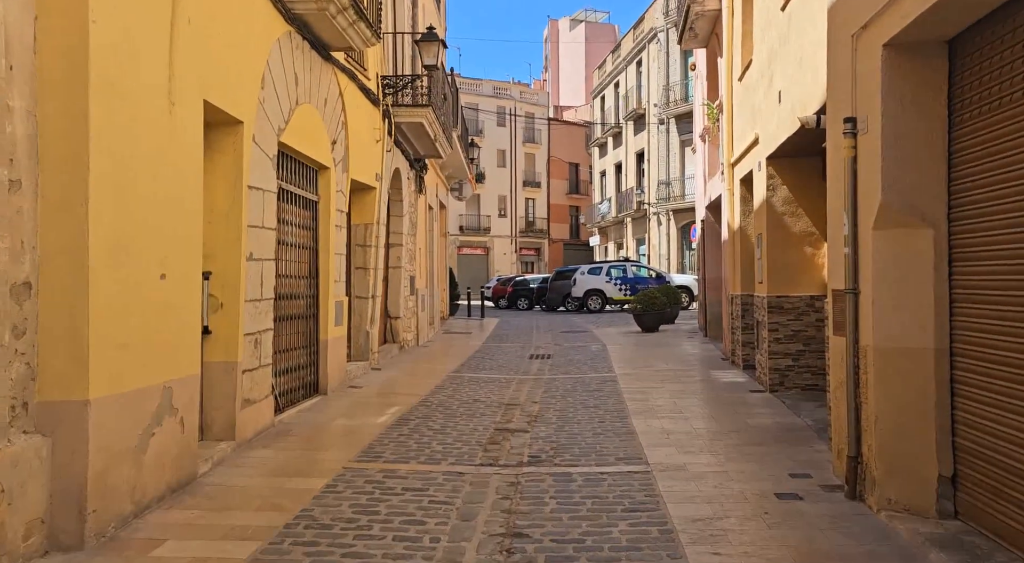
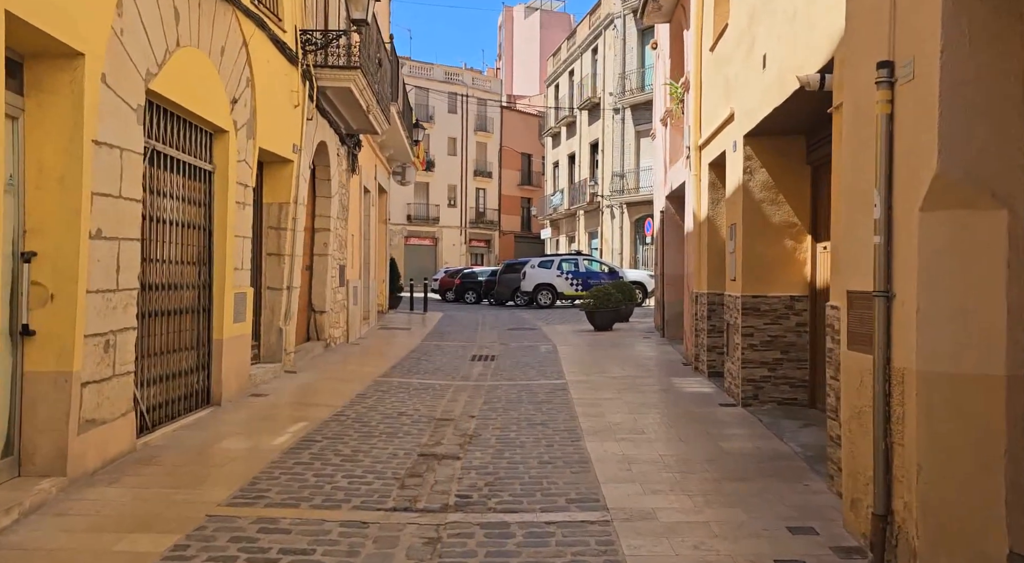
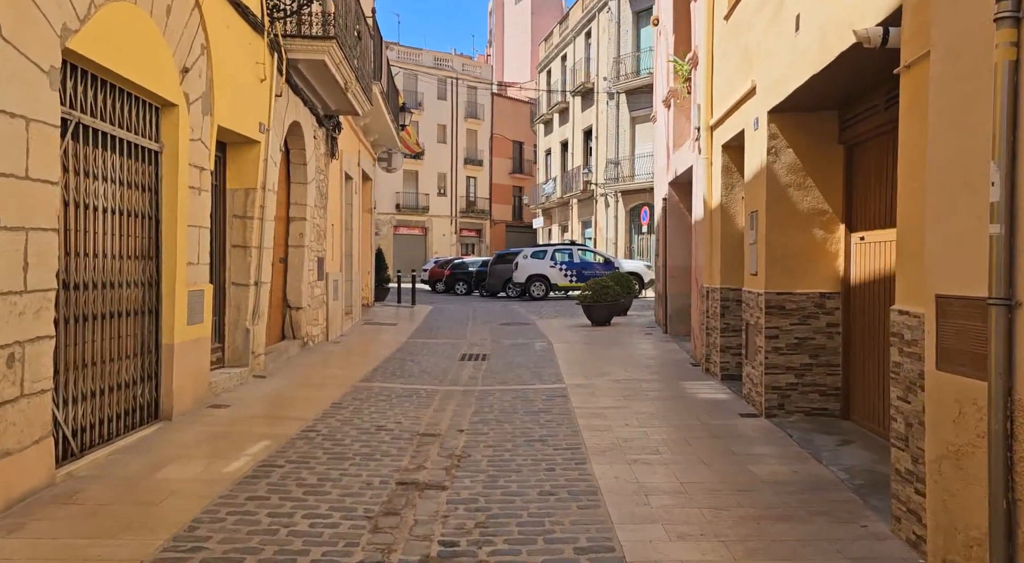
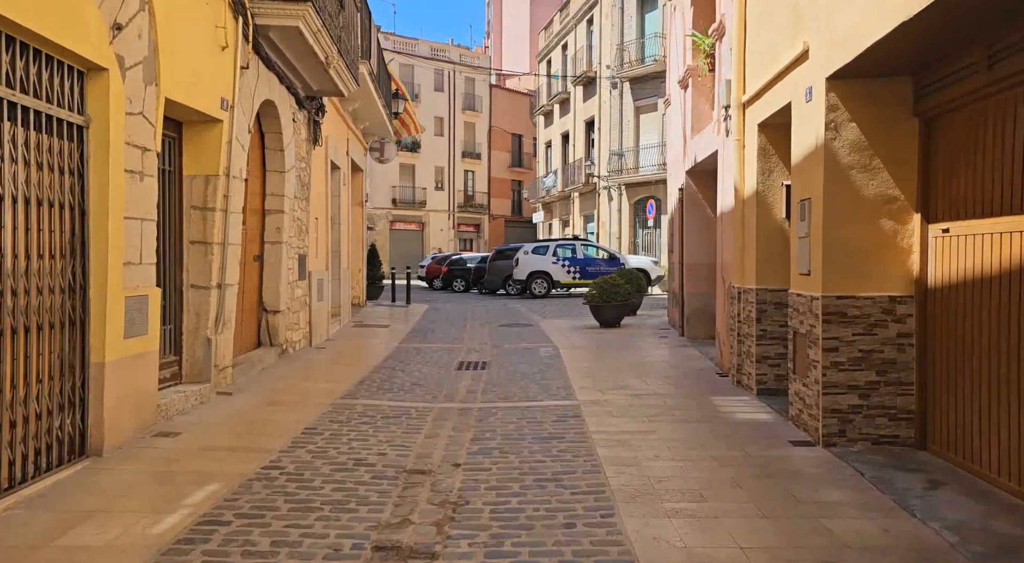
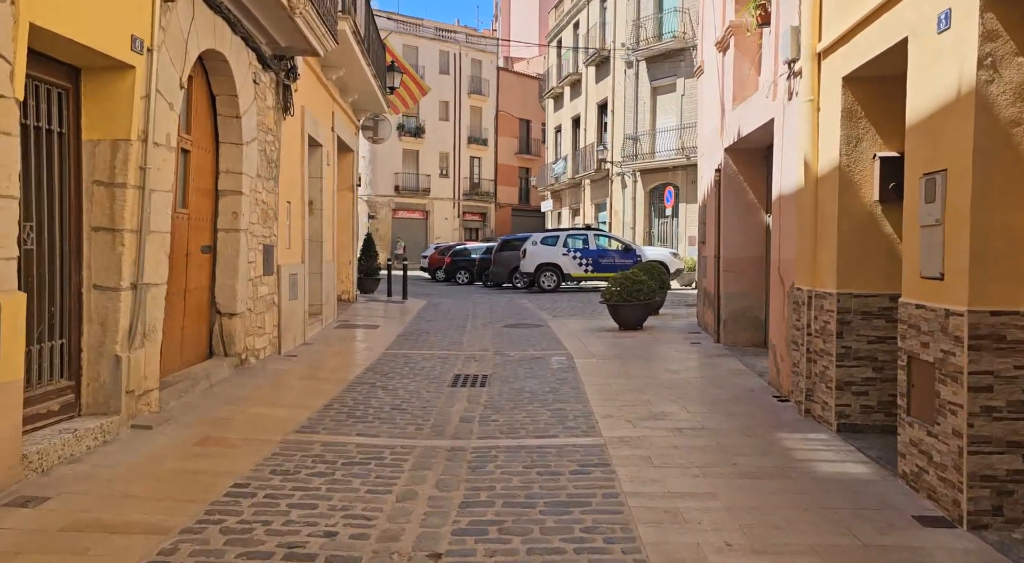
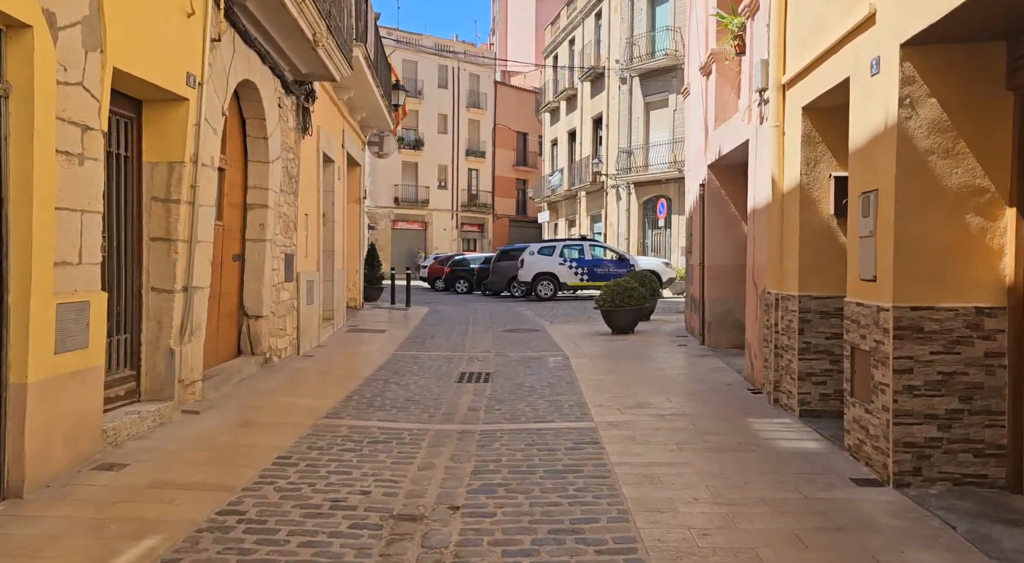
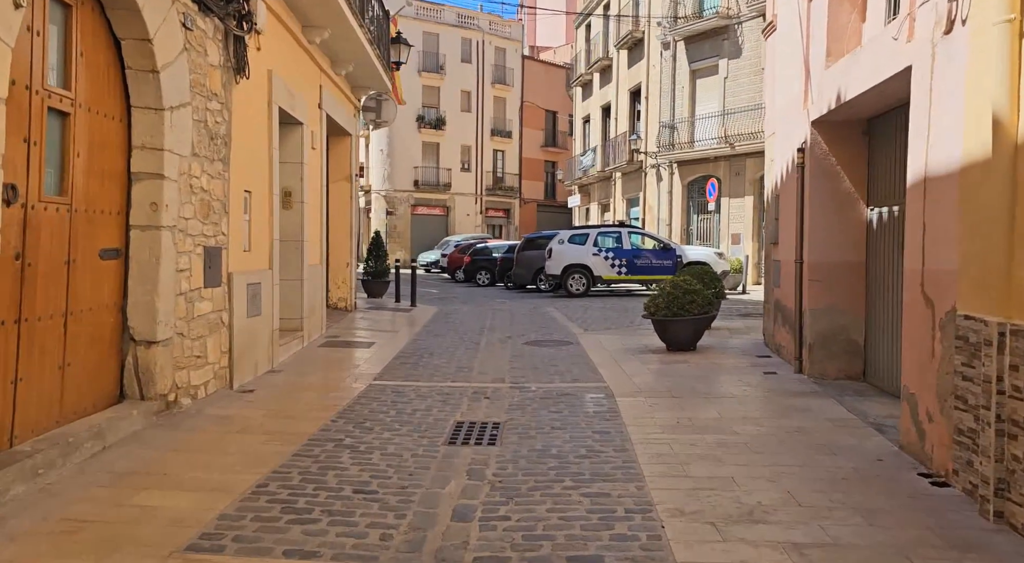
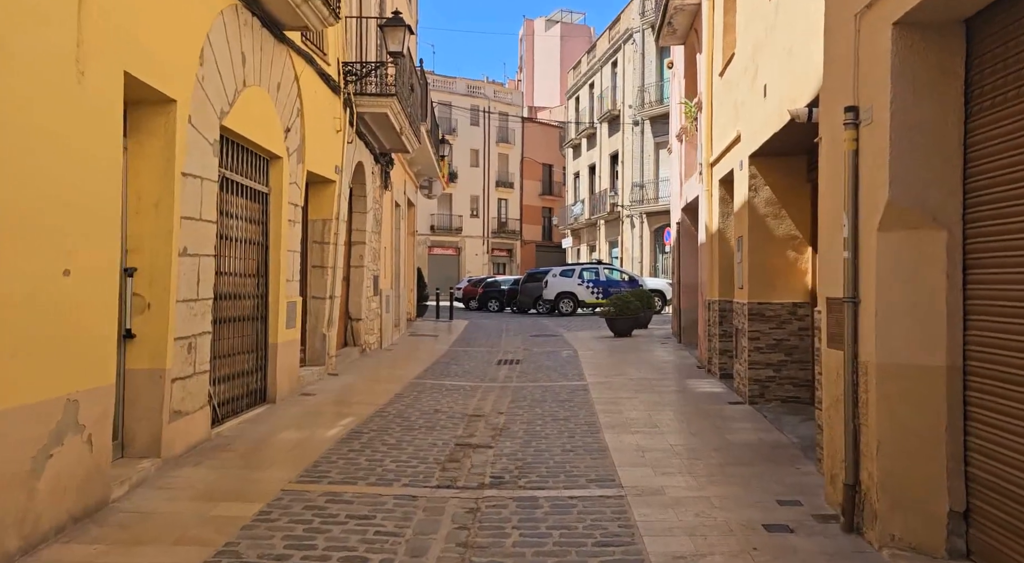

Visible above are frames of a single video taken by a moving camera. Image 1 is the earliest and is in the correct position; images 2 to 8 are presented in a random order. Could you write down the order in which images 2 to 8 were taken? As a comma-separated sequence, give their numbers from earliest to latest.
8, 2, 3, 4, 6, 5, 7
